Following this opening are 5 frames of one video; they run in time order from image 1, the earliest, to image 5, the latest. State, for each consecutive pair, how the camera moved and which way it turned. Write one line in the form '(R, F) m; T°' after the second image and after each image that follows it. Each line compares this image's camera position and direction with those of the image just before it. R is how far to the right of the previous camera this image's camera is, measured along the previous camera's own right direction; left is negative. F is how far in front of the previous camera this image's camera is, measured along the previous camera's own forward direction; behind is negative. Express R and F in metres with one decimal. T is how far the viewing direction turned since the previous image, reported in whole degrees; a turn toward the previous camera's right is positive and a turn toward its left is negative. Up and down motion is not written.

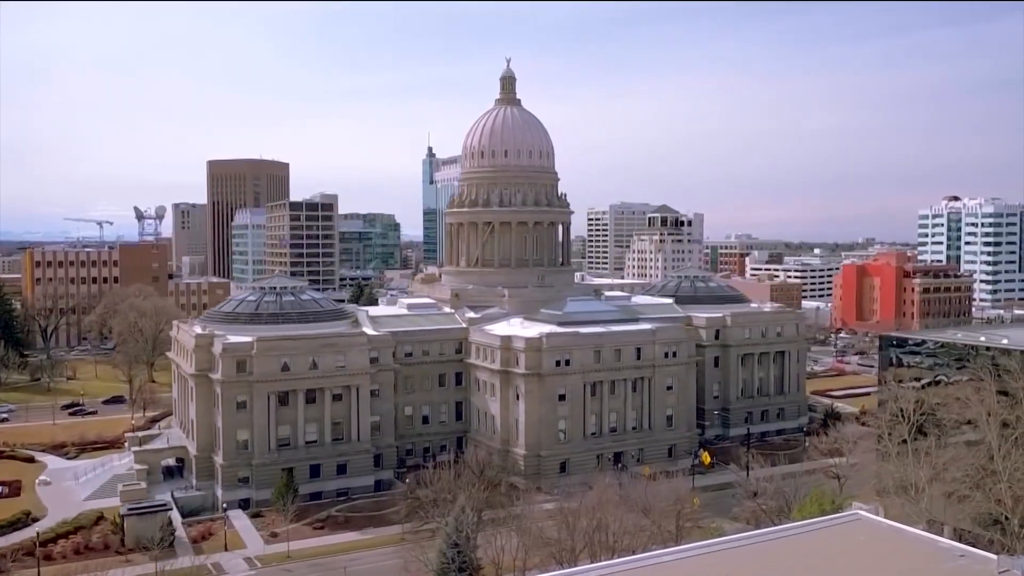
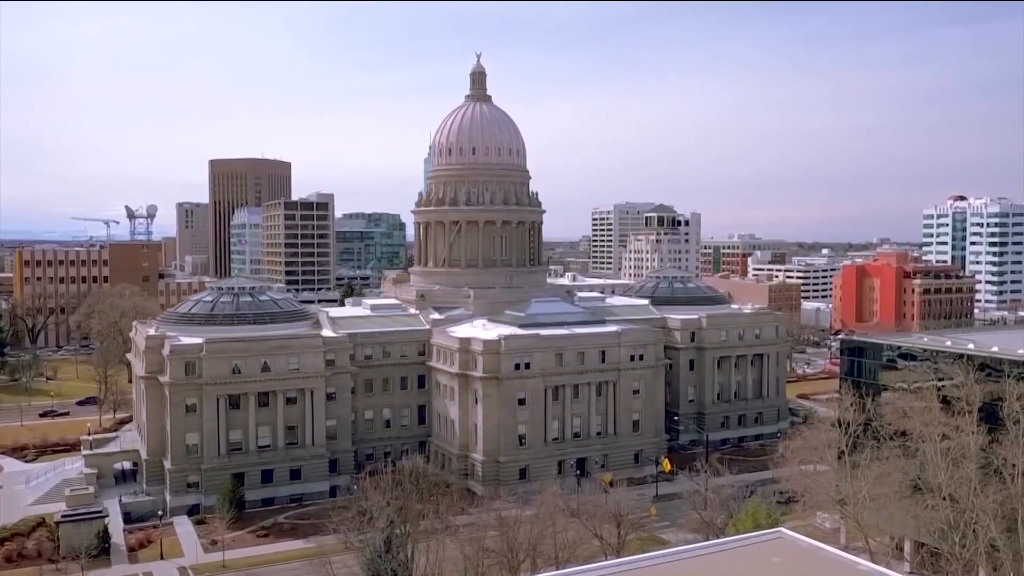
(+3.7, +1.8) m; -1°
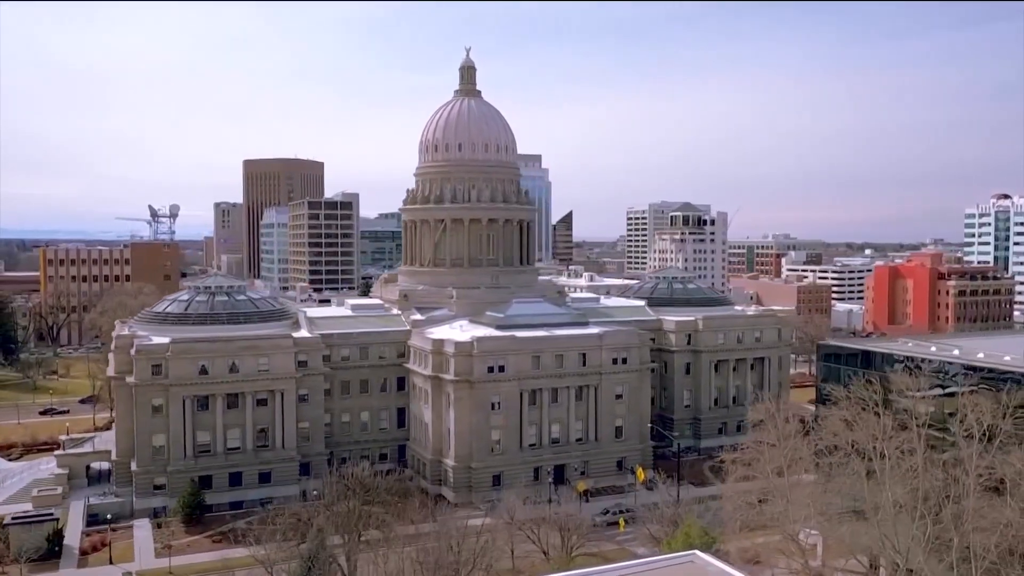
(+4.7, +2.2) m; -3°
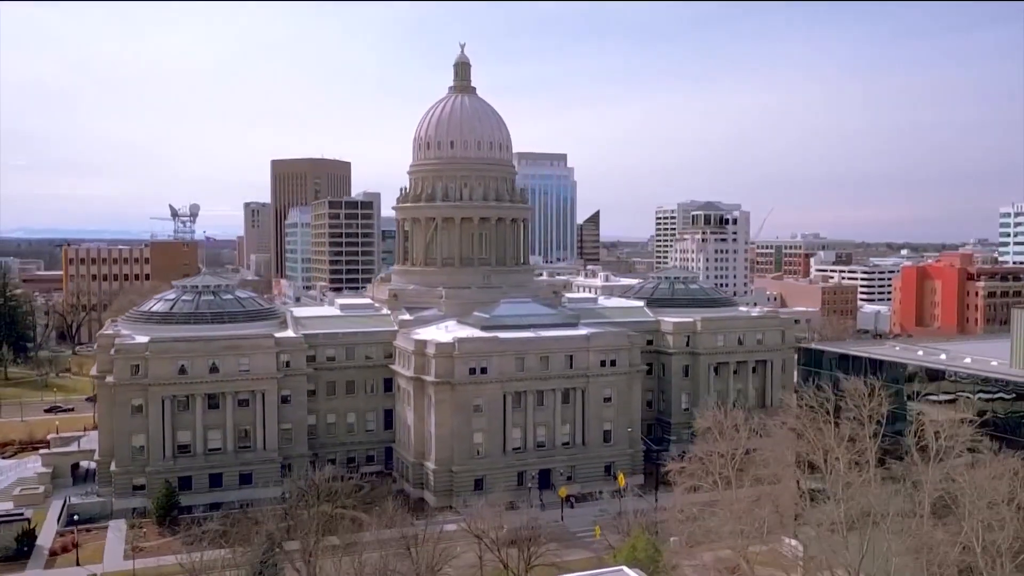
(+3.4, +1.4) m; -2°
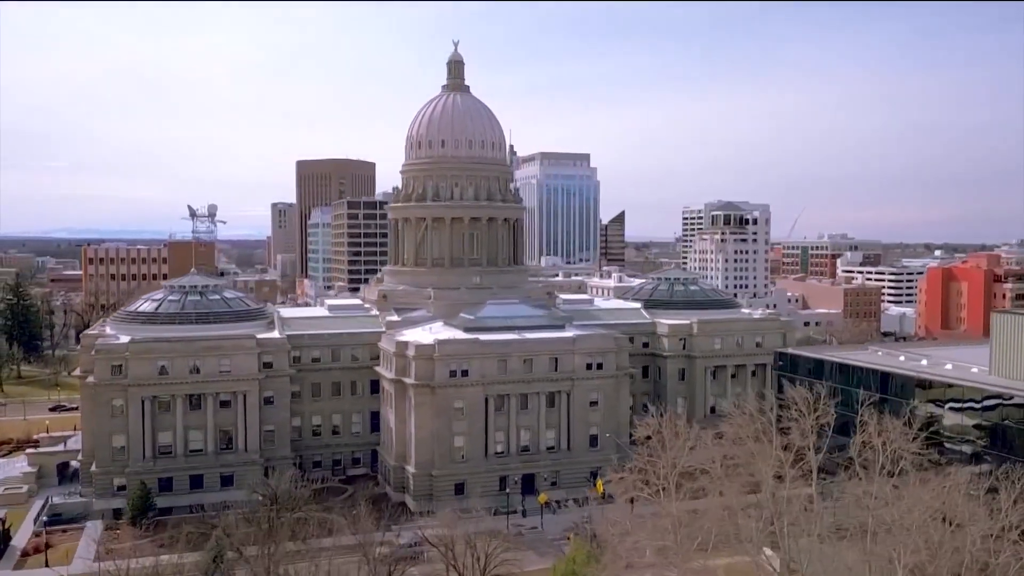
(+3.2, +1.2) m; -2°
